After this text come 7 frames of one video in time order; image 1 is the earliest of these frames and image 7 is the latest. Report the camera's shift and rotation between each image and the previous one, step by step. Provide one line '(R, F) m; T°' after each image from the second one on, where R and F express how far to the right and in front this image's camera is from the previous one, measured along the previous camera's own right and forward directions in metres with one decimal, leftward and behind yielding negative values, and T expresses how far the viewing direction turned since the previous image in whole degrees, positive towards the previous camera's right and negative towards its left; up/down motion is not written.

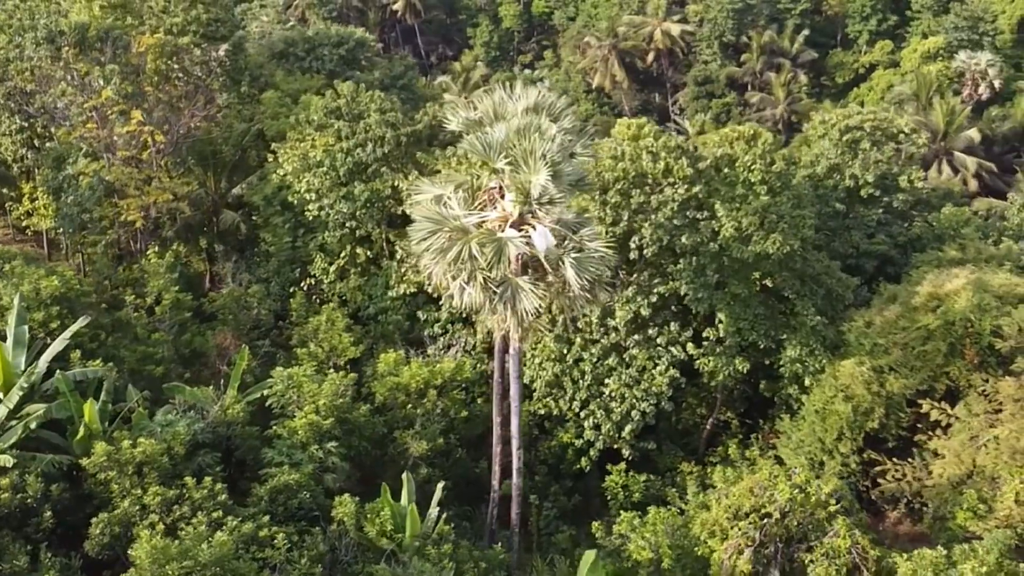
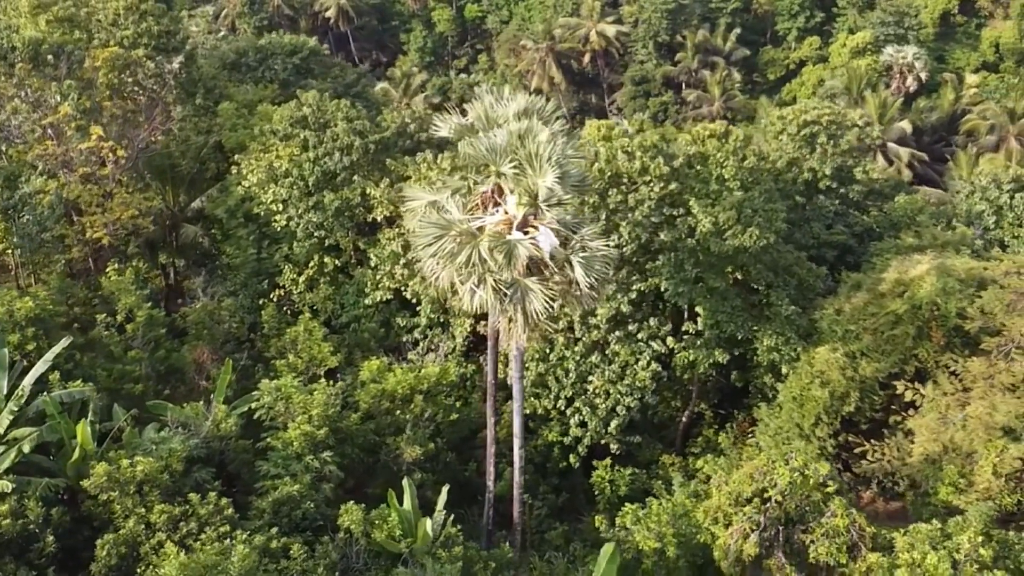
(-0.7, -0.1) m; +4°
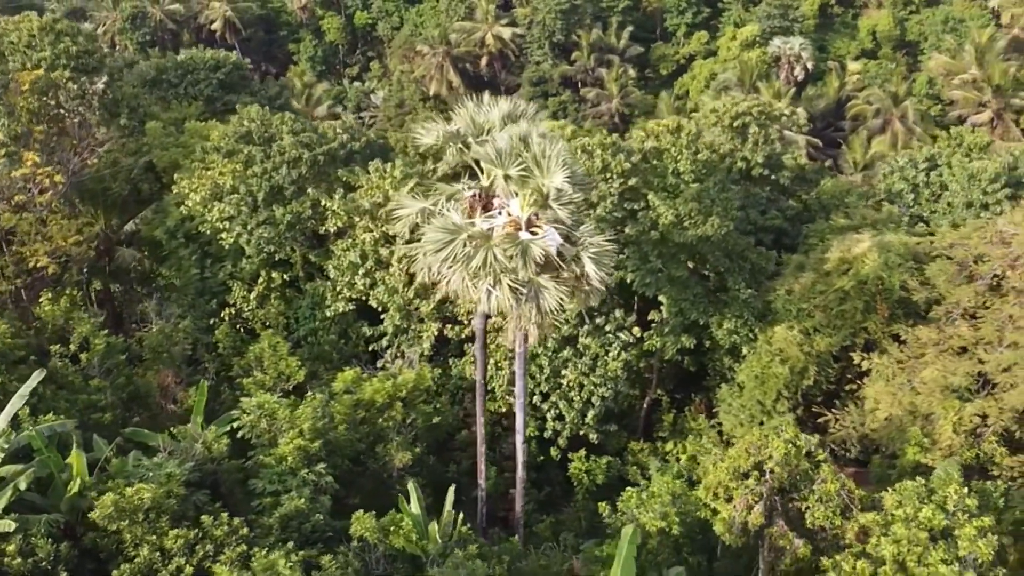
(-1.2, -0.2) m; +6°
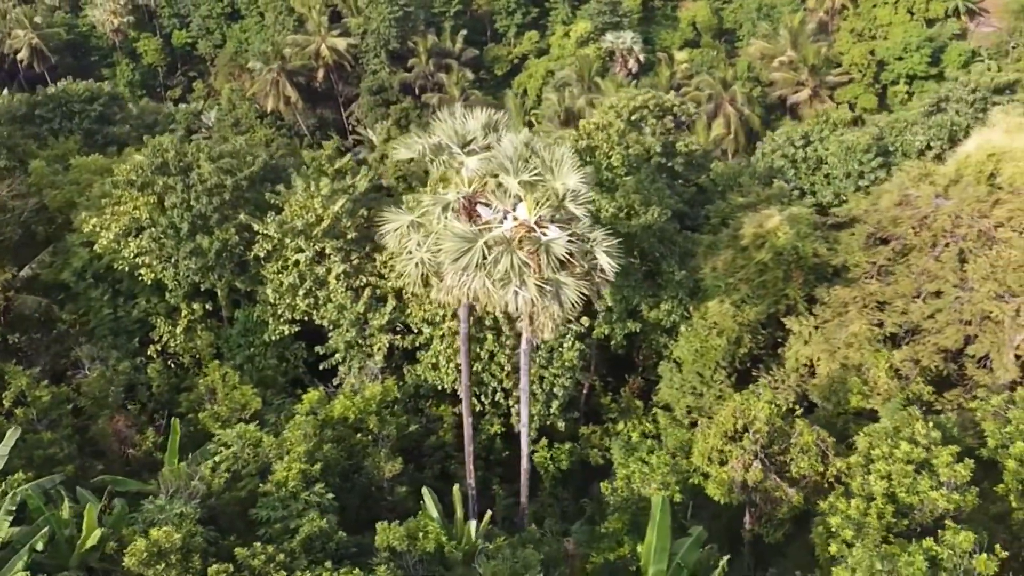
(-2.0, -0.3) m; +10°
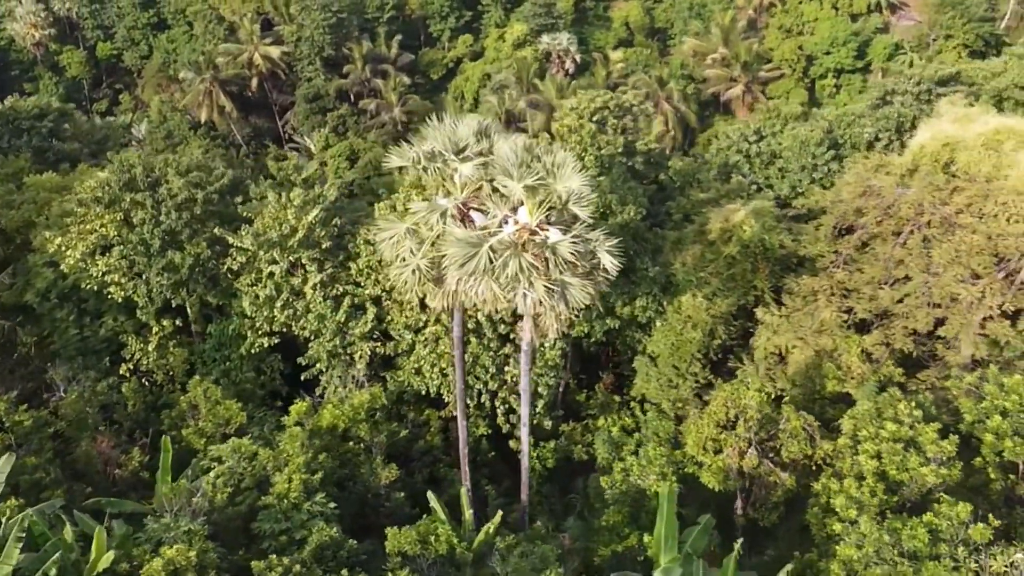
(-0.8, -0.2) m; +4°
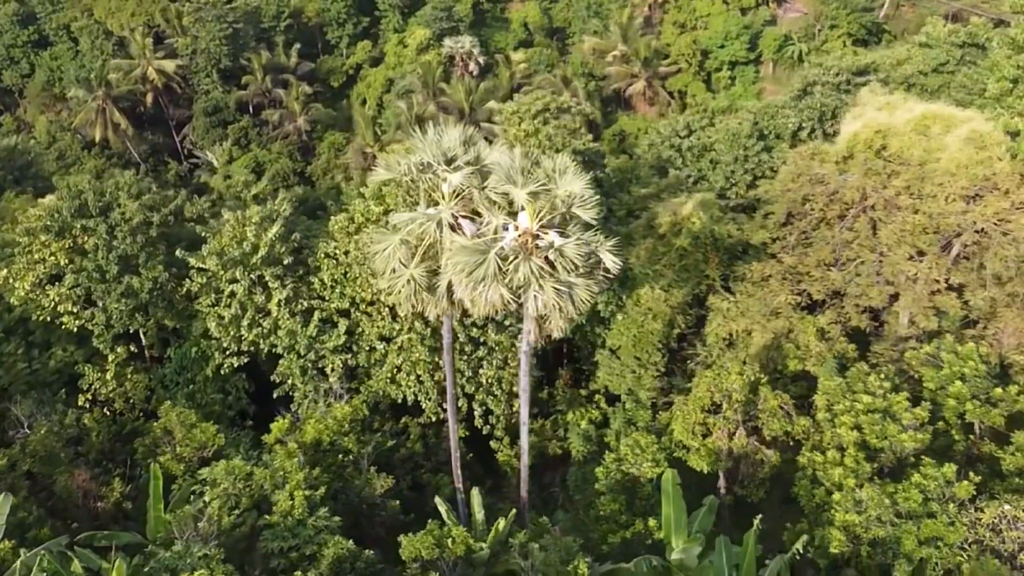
(-1.3, -0.3) m; +6°
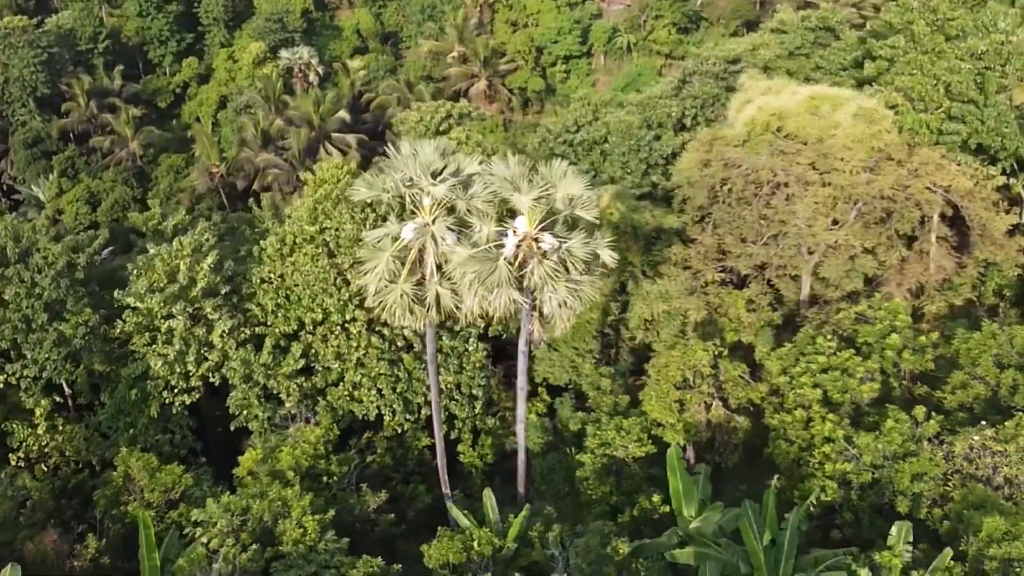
(-2.2, -0.2) m; +10°
